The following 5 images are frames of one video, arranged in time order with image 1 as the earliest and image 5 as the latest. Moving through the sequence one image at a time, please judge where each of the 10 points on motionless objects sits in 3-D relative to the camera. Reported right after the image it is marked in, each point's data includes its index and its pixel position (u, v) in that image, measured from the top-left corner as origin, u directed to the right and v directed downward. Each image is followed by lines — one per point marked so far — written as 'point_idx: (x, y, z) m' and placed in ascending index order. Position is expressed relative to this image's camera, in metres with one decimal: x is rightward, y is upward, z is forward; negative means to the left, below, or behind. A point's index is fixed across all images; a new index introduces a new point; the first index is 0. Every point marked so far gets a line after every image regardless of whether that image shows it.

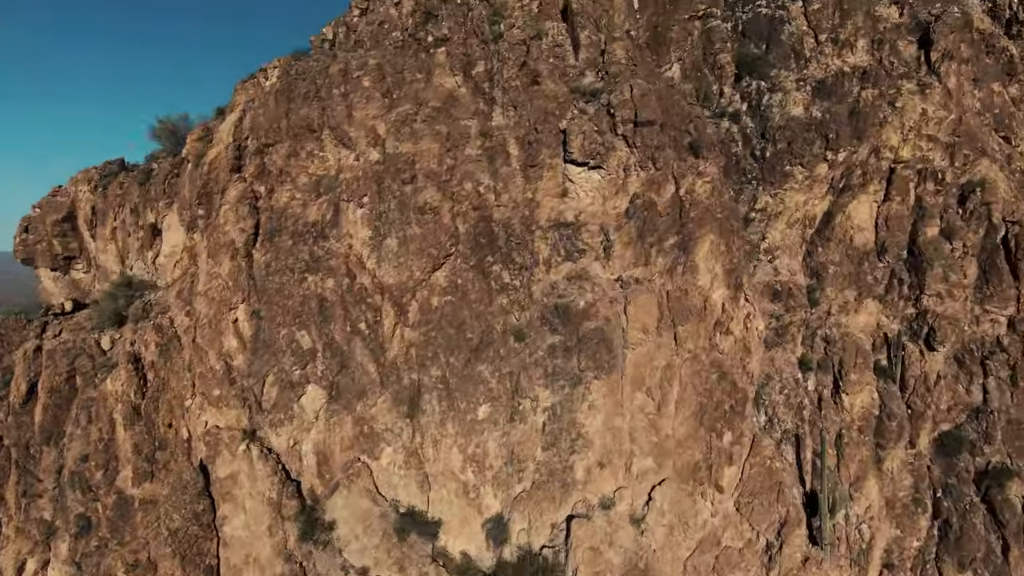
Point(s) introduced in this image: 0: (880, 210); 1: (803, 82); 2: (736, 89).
0: (+6.4, +1.3, +9.0) m
1: (+5.7, +3.9, +10.0) m
2: (+4.6, +4.1, +10.6) m
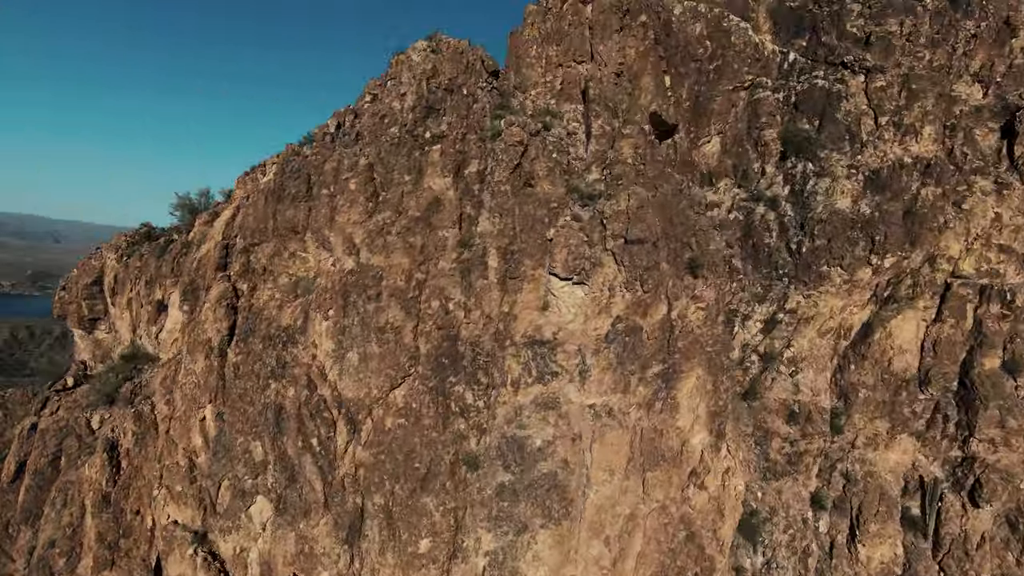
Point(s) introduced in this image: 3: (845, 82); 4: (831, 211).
0: (+6.3, -0.6, +7.8) m
1: (+6.0, +2.0, +9.0) m
2: (+5.1, +2.3, +9.7) m
3: (+6.3, +3.9, +9.7) m
4: (+5.6, +1.3, +9.2) m
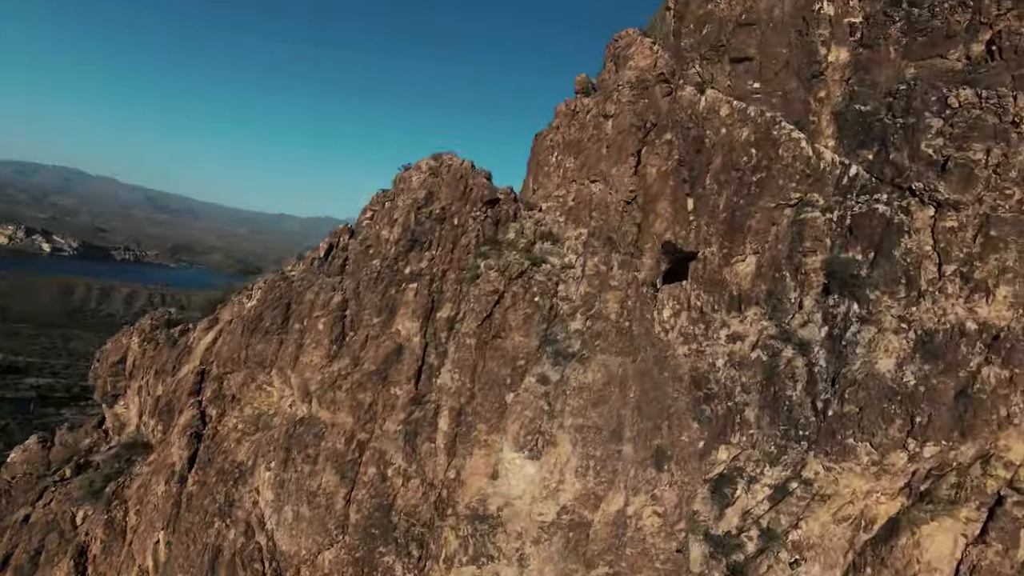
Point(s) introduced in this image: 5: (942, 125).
0: (+5.8, -3.2, +6.5) m
1: (+5.9, -0.6, +7.7) m
2: (+5.1, -0.3, +8.6) m
3: (+6.5, +1.2, +8.4) m
4: (+5.5, -1.3, +7.9) m
5: (+7.3, +2.7, +8.7) m
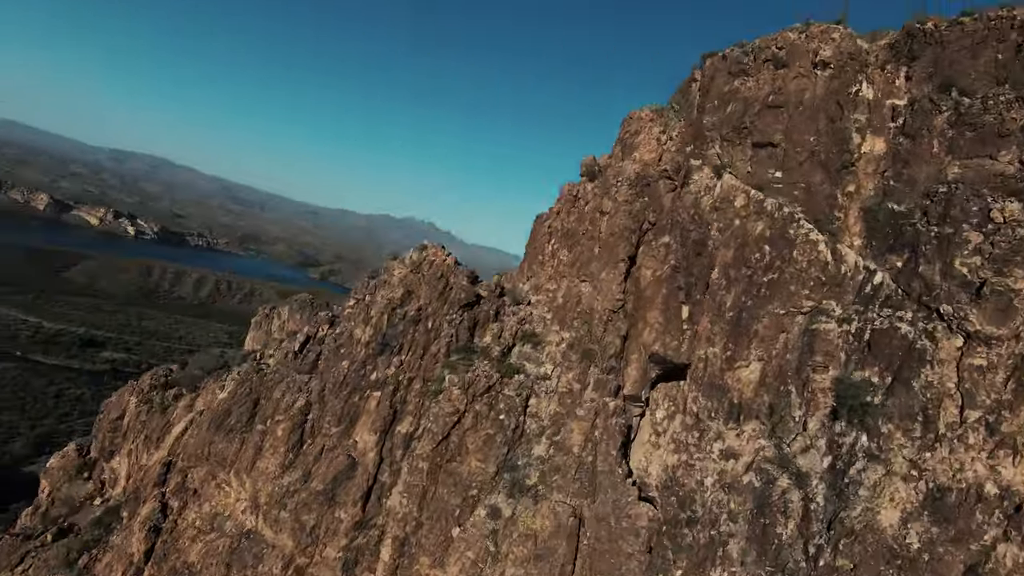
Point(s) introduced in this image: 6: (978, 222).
0: (+5.0, -5.1, +5.7) m
1: (+5.4, -2.5, +6.9) m
2: (+4.8, -2.2, +7.8) m
3: (+6.2, -0.8, +7.5) m
4: (+5.0, -3.2, +7.1) m
5: (+7.1, +0.7, +7.8) m
6: (+7.2, +1.0, +8.0) m
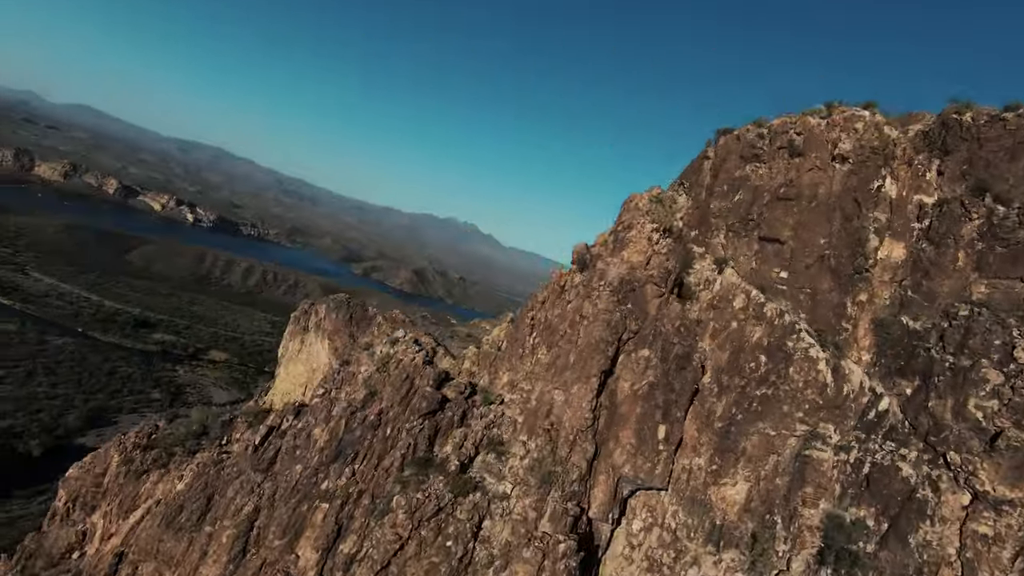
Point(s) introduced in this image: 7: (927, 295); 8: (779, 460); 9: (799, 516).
0: (+4.1, -6.9, +5.0) m
1: (+4.7, -4.4, +6.2) m
2: (+4.1, -4.0, +7.2) m
3: (+5.6, -2.7, +6.8) m
4: (+4.2, -5.0, +6.5) m
5: (+6.7, -1.3, +7.0) m
6: (+6.8, -1.0, +7.2) m
7: (+6.6, -0.1, +8.2) m
8: (+4.1, -2.6, +7.8) m
9: (+4.2, -3.3, +7.5) m
